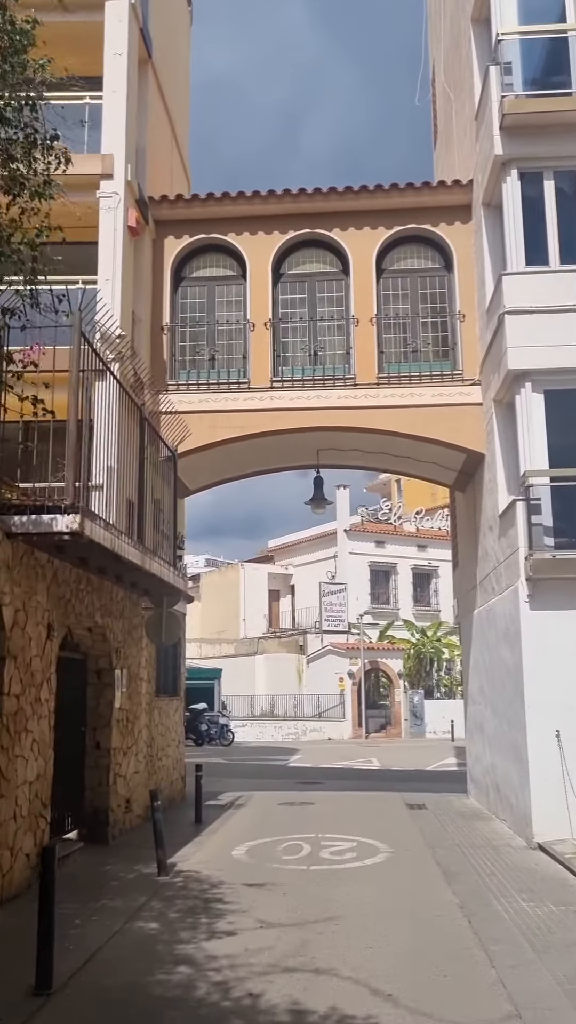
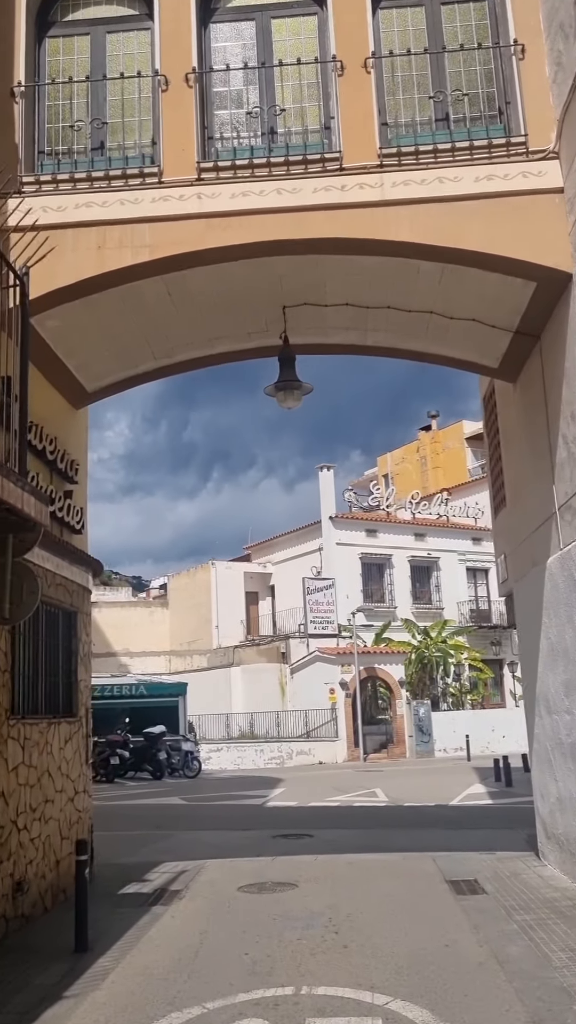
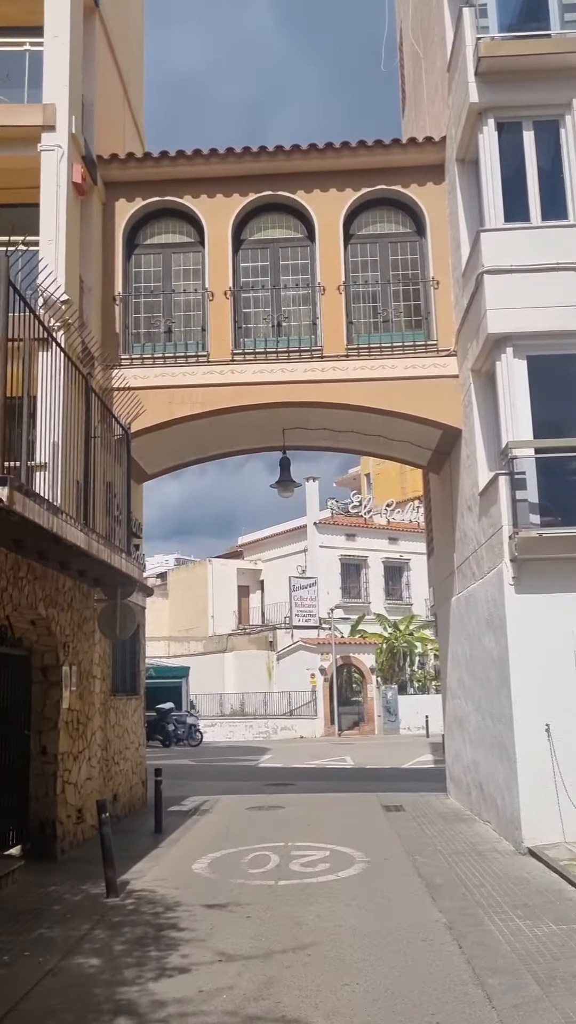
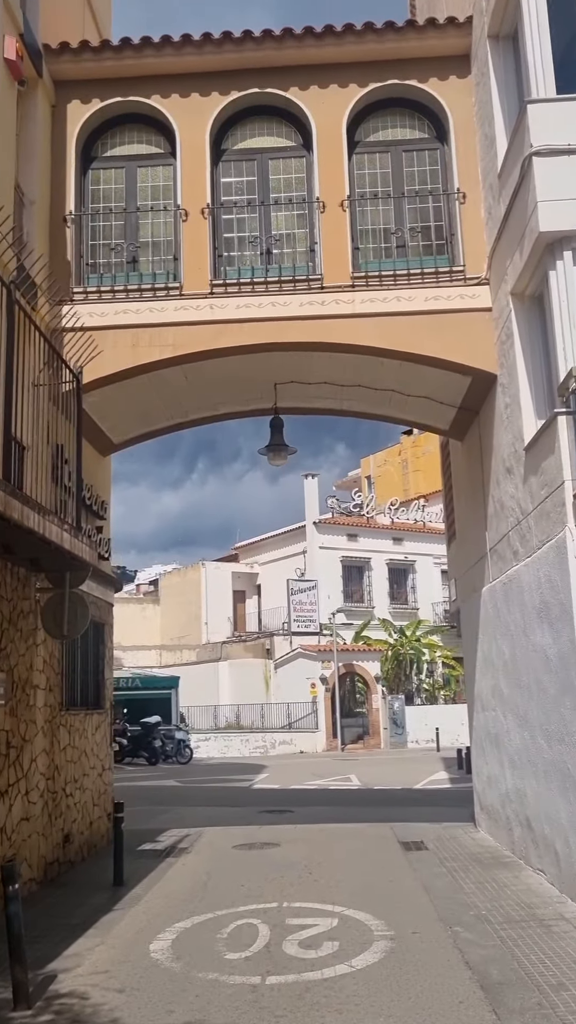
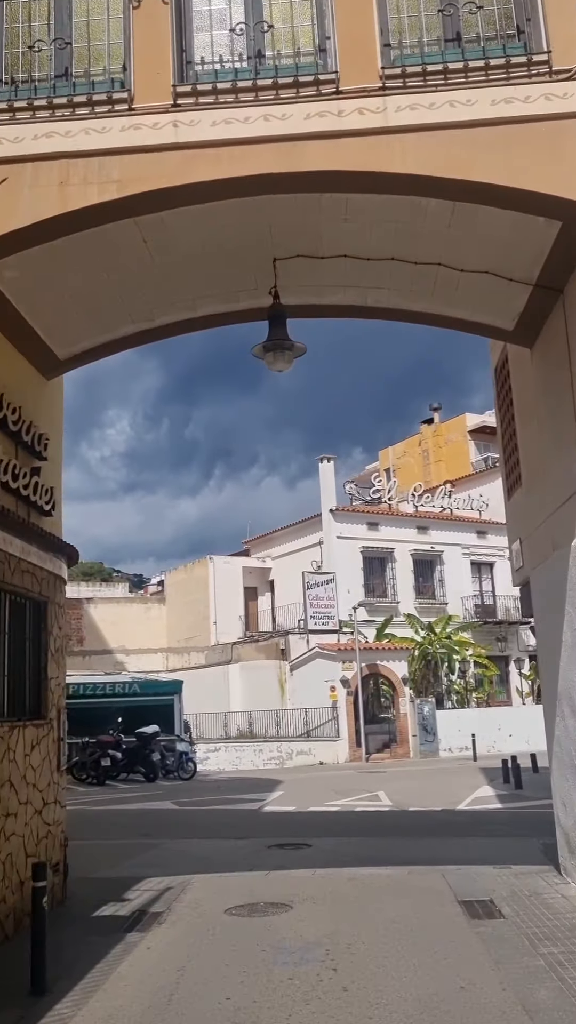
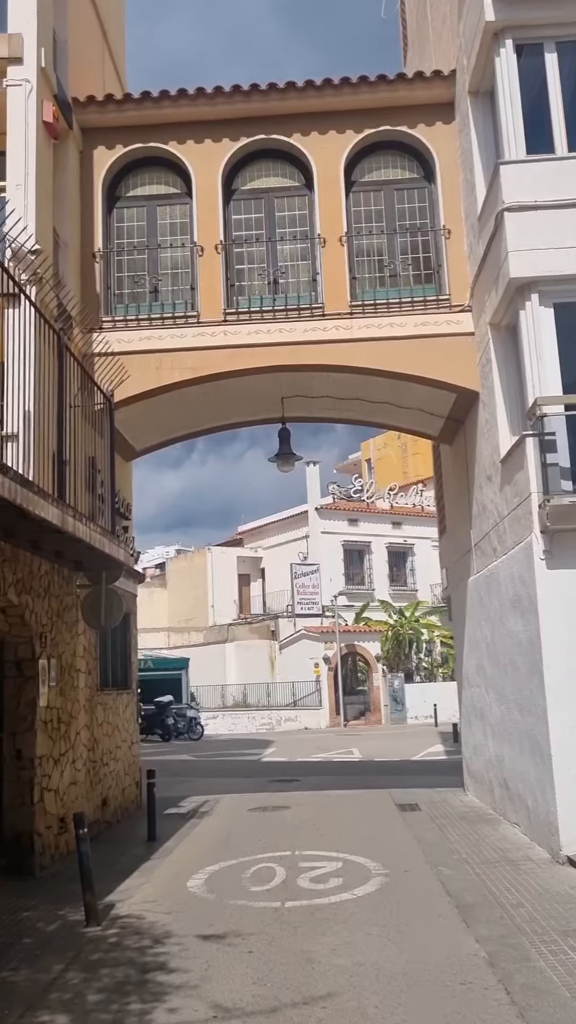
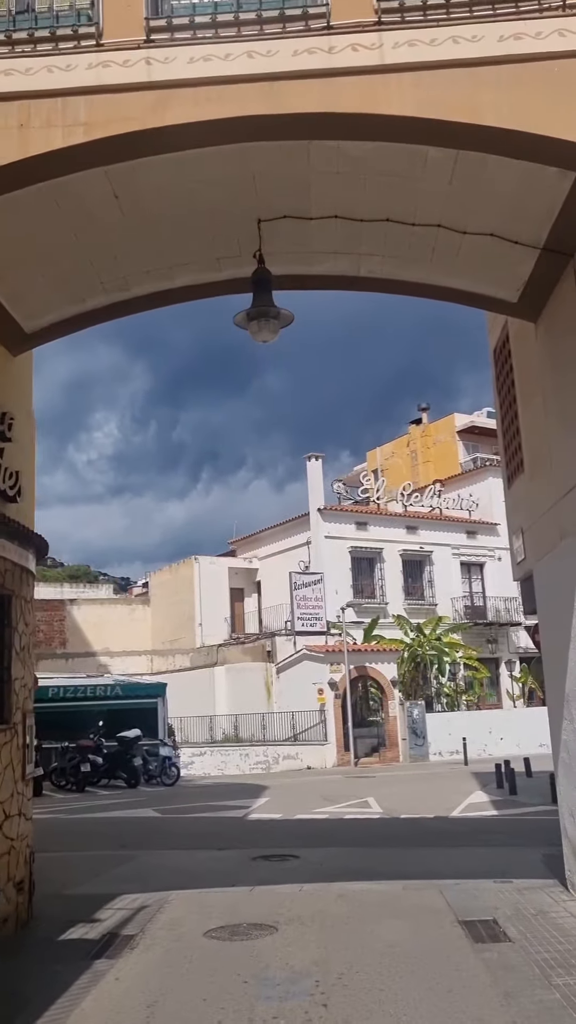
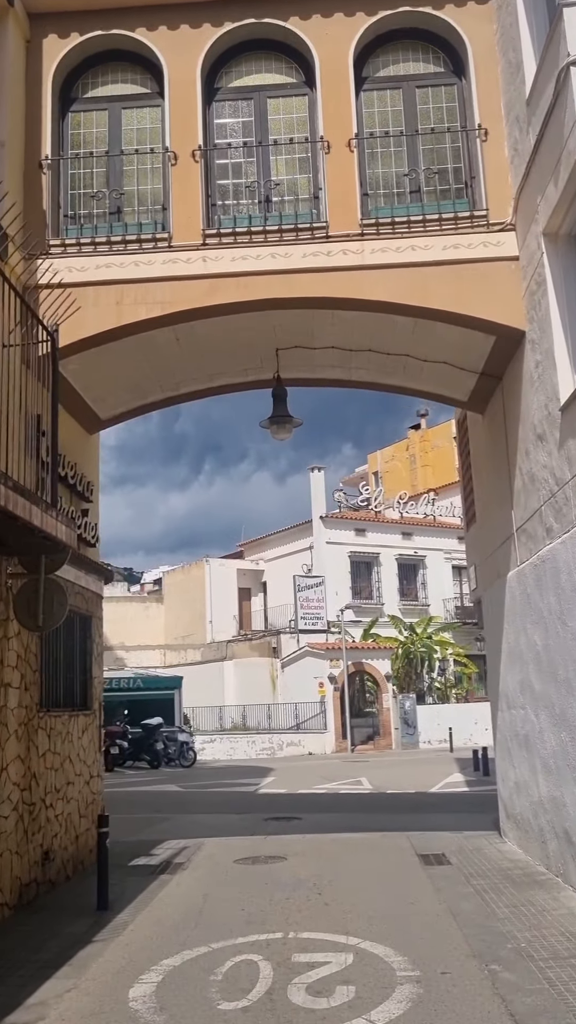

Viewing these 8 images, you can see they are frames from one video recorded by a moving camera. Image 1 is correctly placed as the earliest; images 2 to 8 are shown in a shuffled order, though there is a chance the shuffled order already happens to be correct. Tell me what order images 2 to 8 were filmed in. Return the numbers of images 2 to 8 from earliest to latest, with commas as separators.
3, 6, 4, 8, 2, 5, 7
